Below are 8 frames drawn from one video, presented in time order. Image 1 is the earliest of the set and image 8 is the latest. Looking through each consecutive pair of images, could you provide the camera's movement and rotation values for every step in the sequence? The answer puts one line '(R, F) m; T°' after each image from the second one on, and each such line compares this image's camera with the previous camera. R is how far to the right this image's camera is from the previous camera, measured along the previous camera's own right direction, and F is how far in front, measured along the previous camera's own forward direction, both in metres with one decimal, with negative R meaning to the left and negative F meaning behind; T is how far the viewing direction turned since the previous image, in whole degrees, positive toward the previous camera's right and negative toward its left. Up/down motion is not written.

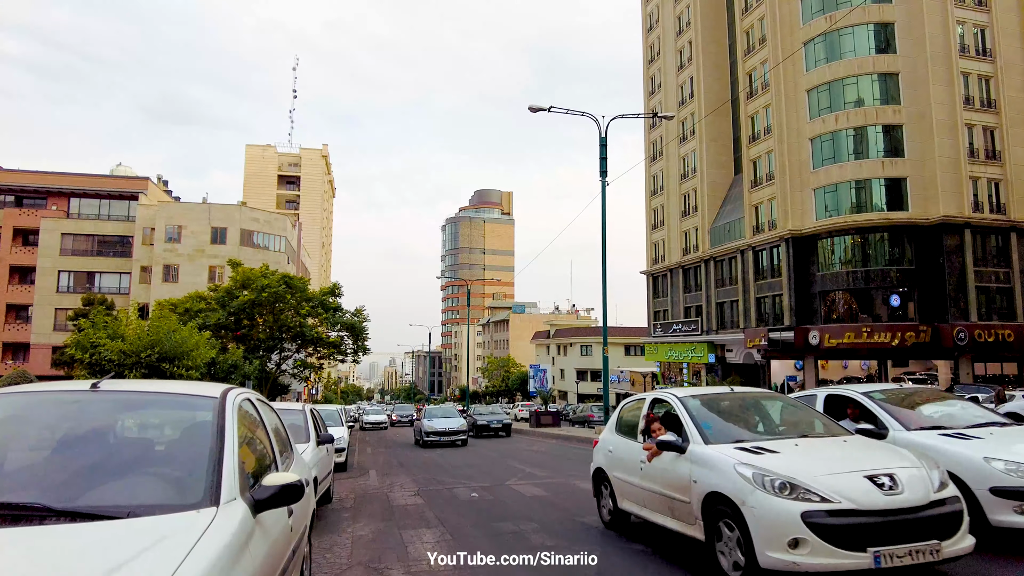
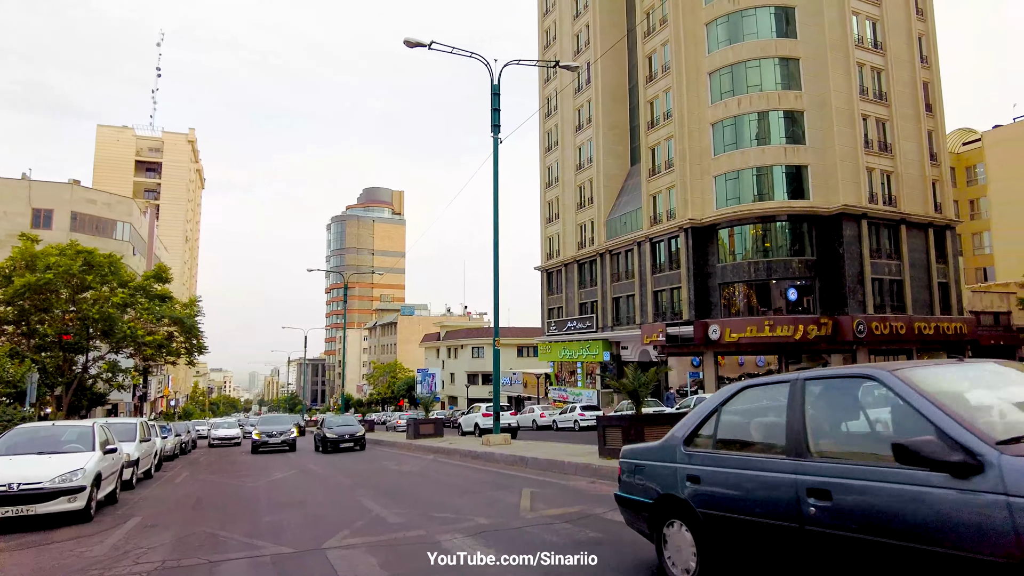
(+0.7, +4.1) m; +9°
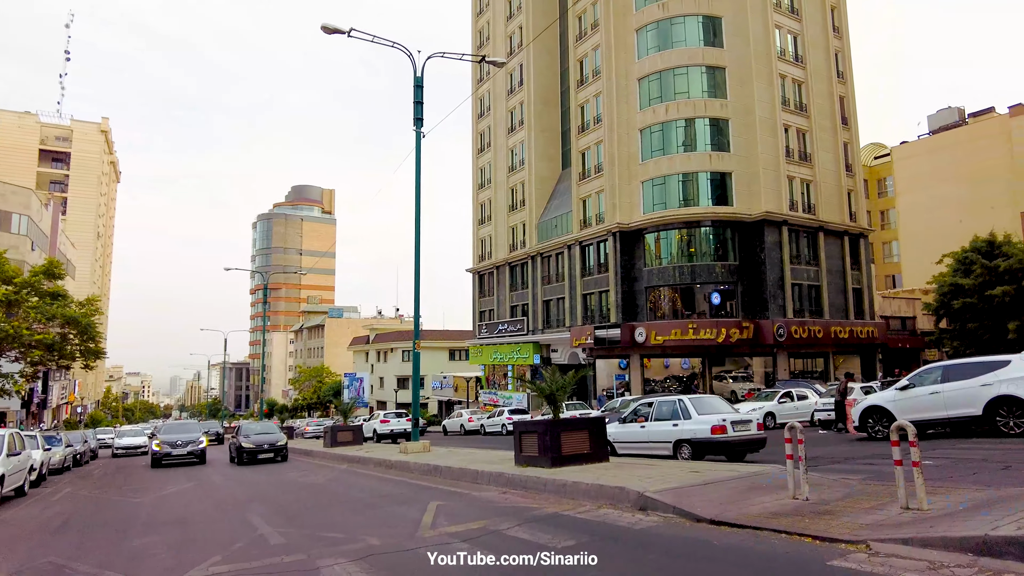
(+0.4, +0.6) m; +6°
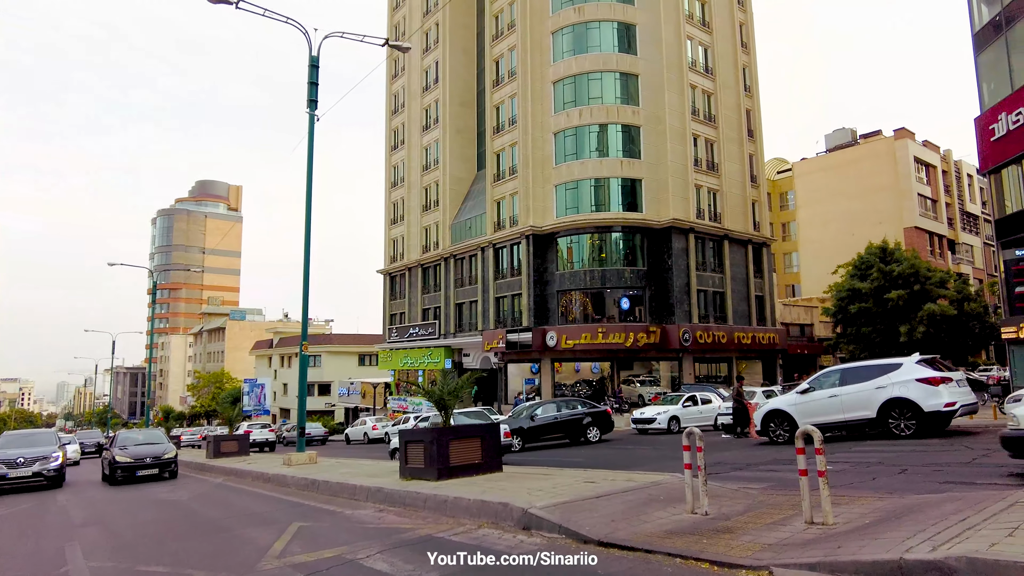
(+0.5, +0.9) m; +7°
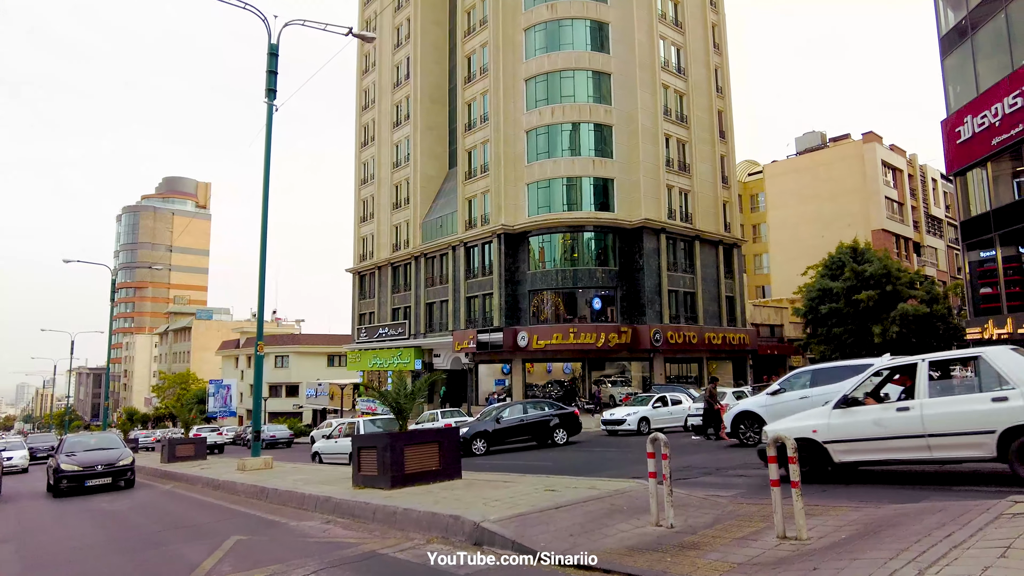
(+0.2, +0.5) m; +2°
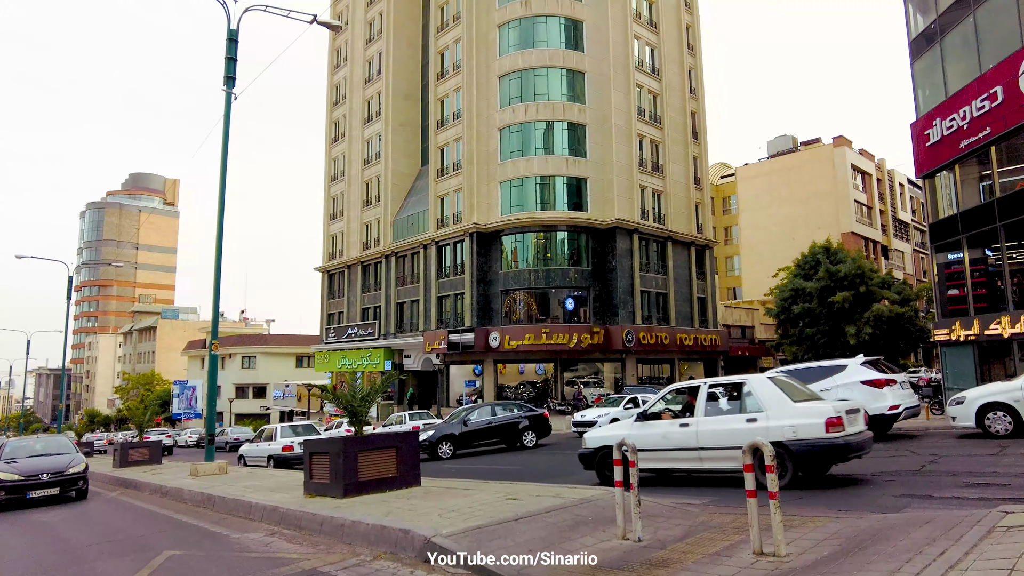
(+0.1, +0.5) m; +2°
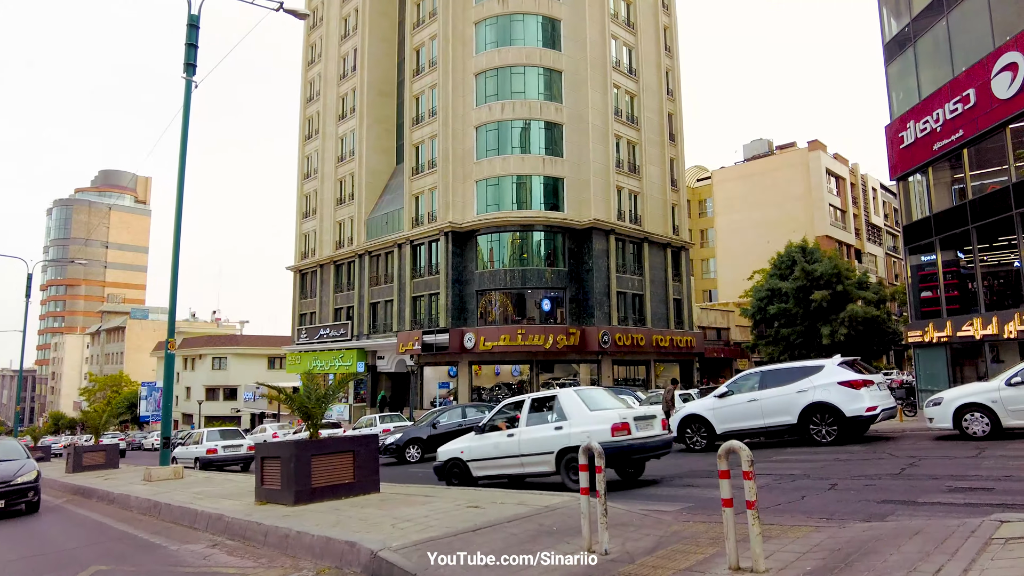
(+0.1, +0.4) m; +2°
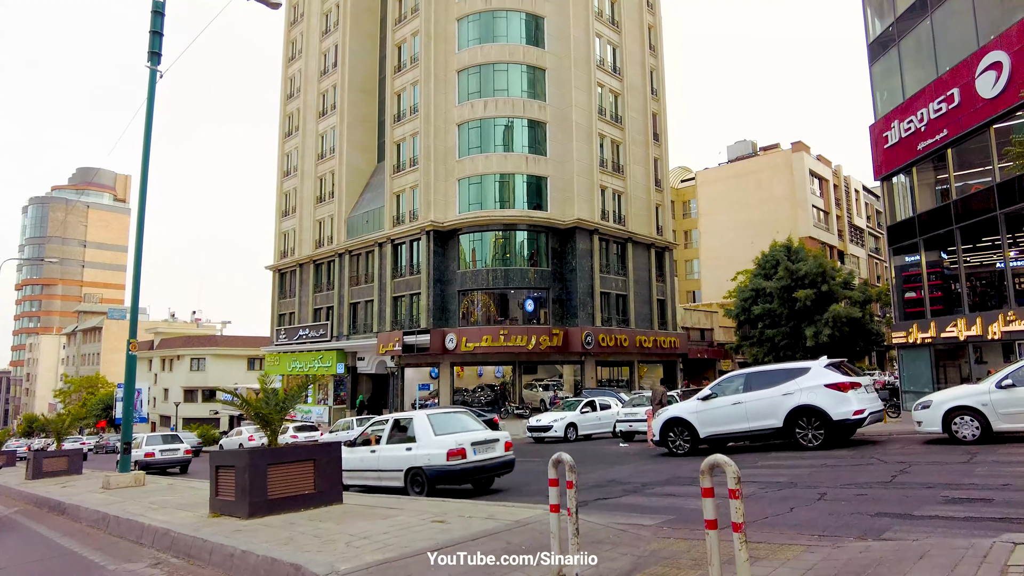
(+0.1, +0.5) m; +1°
